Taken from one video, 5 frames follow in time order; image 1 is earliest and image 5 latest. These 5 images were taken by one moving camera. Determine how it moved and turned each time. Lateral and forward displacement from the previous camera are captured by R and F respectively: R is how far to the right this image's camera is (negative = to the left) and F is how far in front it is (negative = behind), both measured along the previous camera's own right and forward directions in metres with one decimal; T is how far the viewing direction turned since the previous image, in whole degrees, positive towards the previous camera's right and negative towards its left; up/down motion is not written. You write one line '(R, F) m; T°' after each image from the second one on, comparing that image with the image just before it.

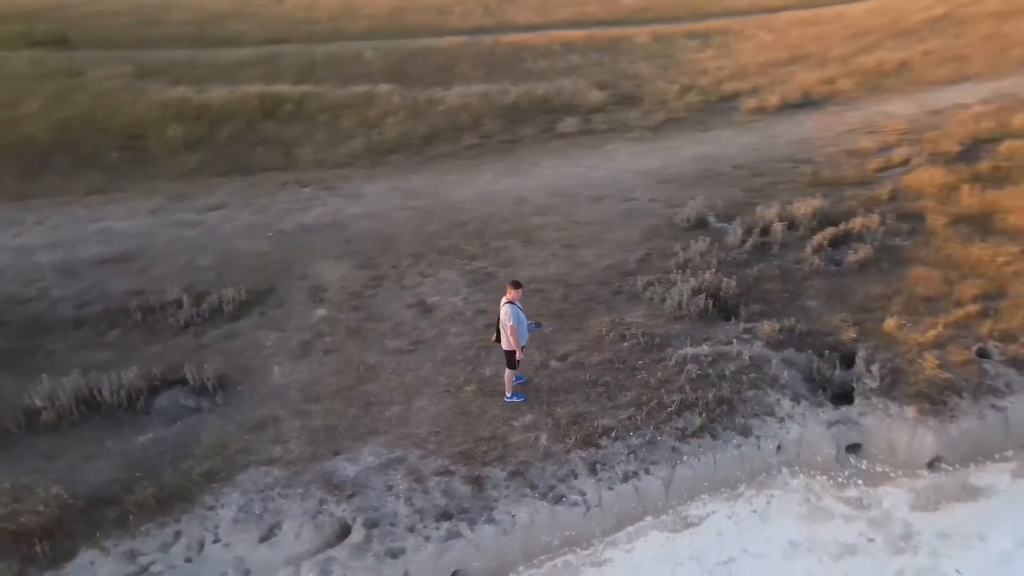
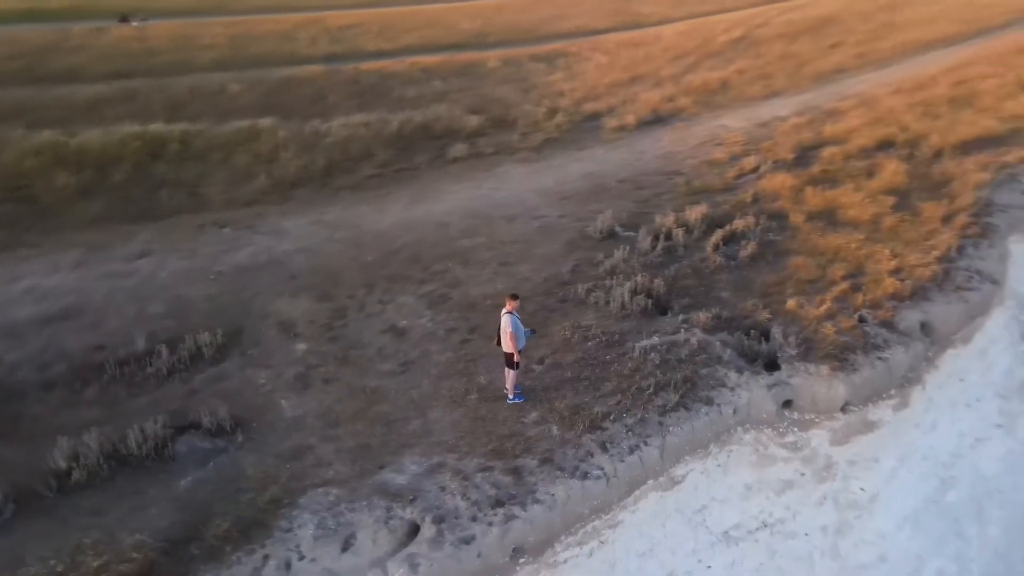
(-1.5, -0.8) m; +13°
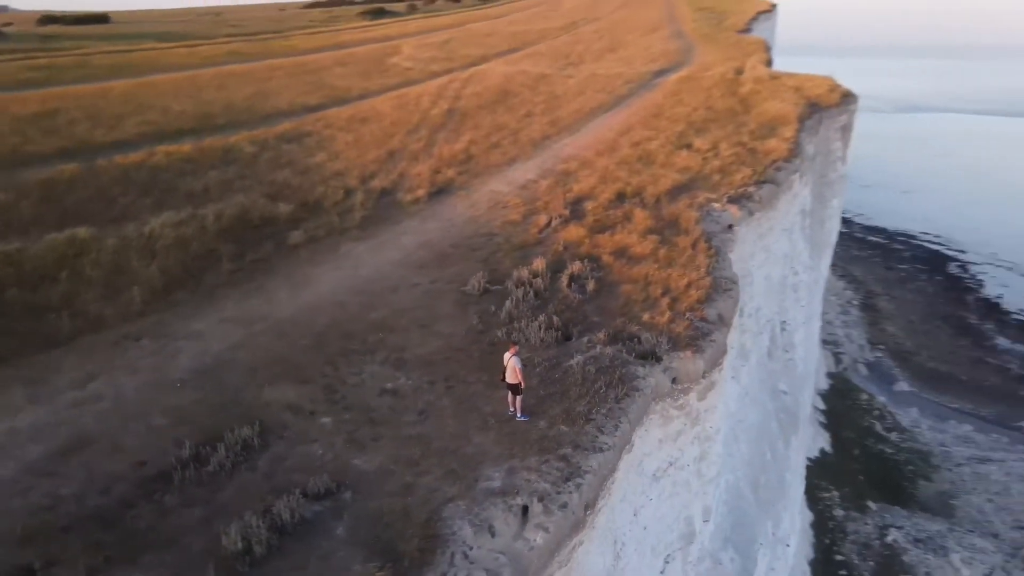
(-4.1, -1.8) m; +26°
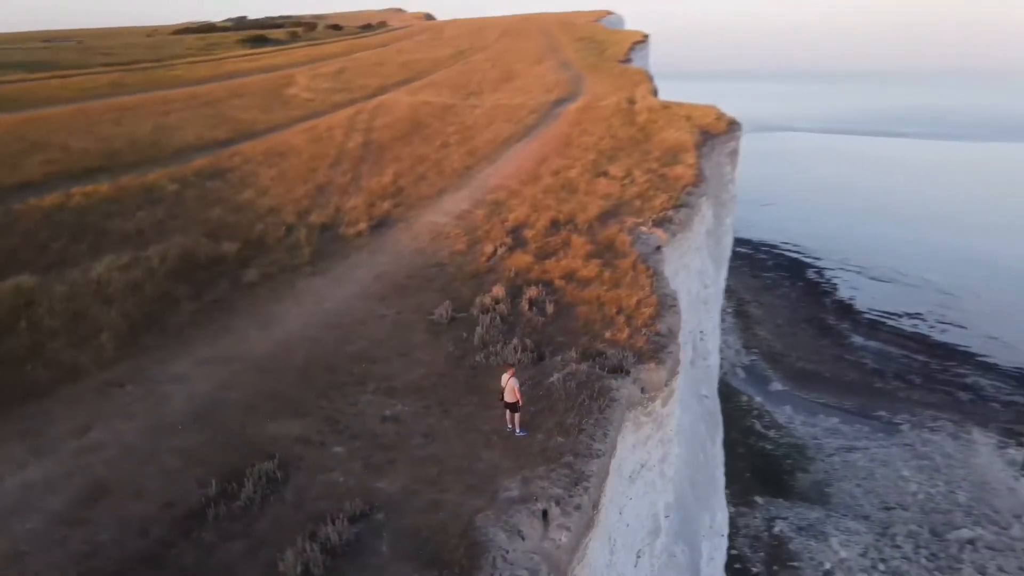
(-1.5, -0.8) m; +9°
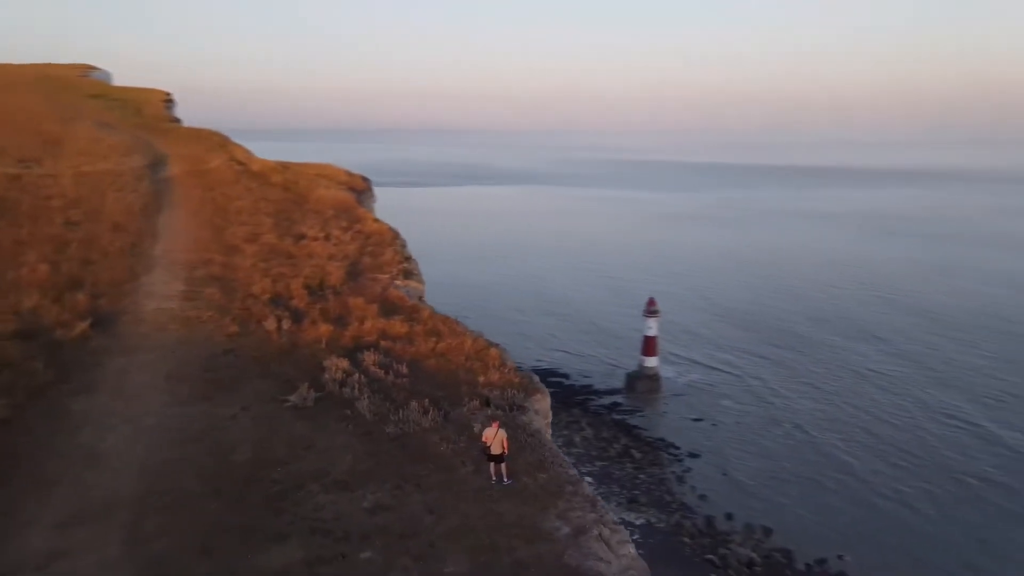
(-5.9, +1.4) m; +37°
